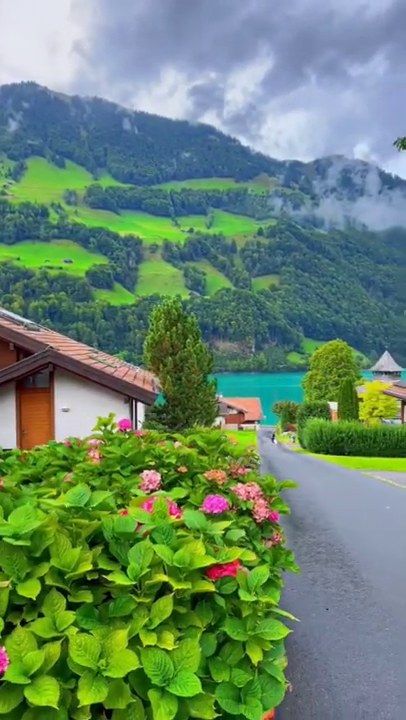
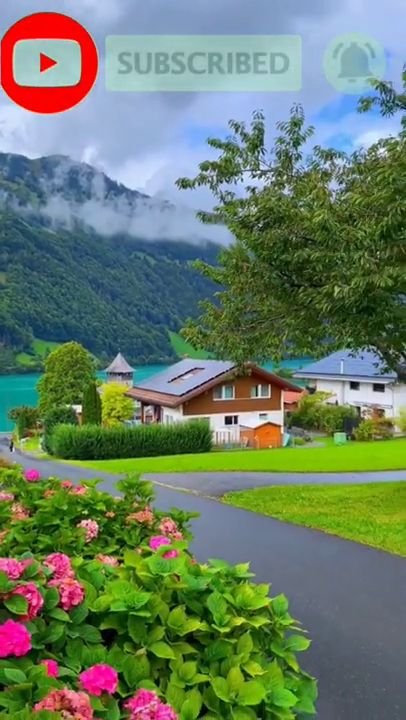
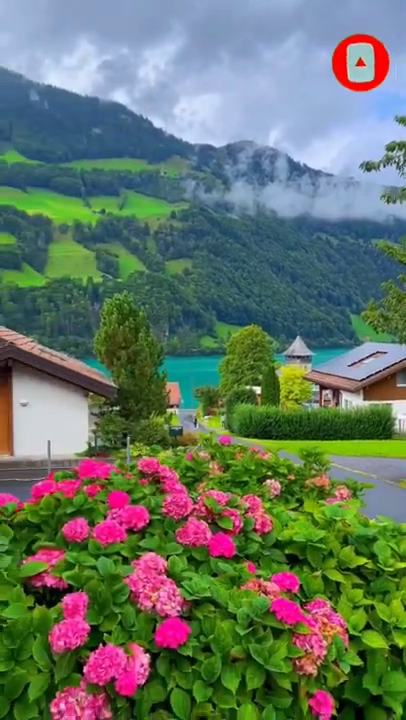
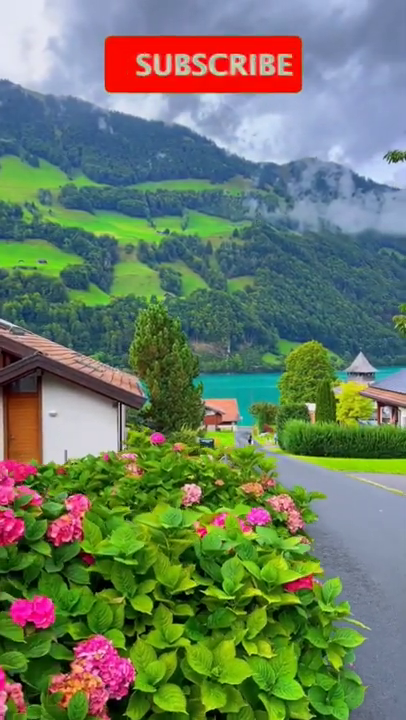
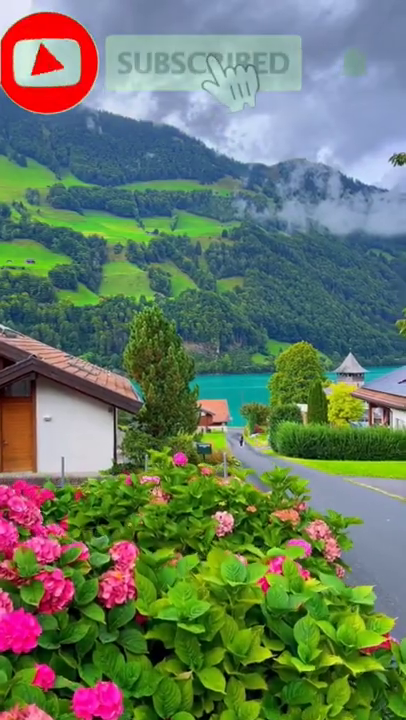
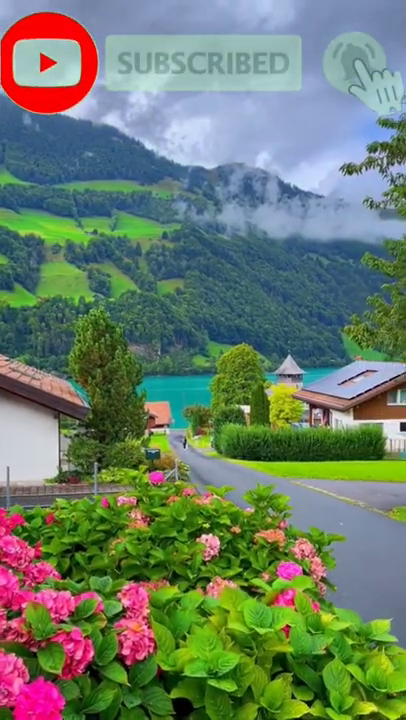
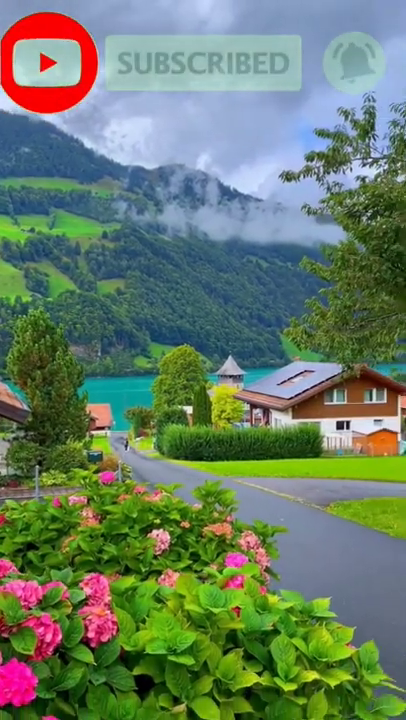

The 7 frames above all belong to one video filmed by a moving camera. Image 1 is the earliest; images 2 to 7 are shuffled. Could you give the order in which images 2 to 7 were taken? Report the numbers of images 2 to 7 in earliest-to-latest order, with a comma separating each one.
4, 5, 6, 7, 2, 3
